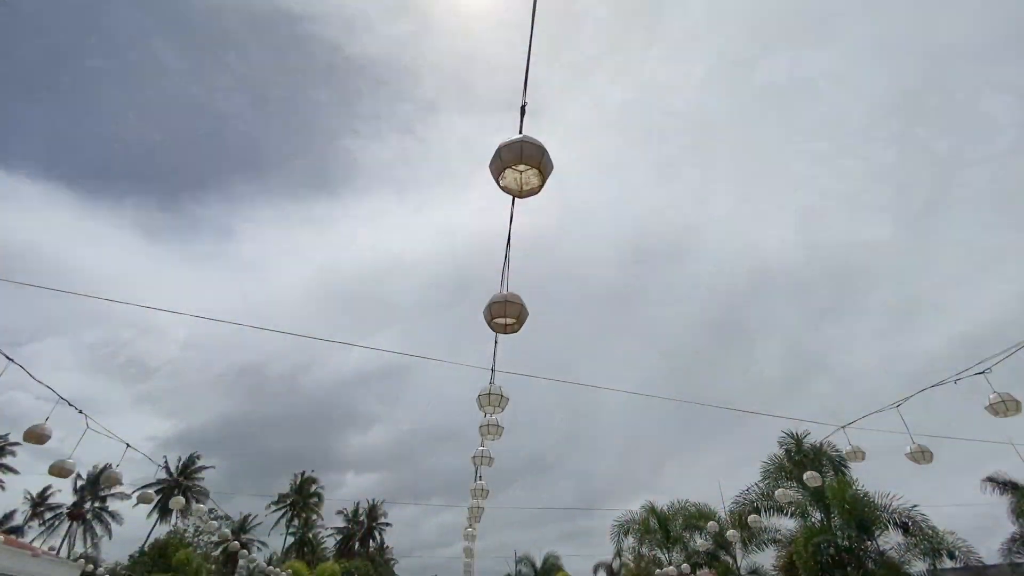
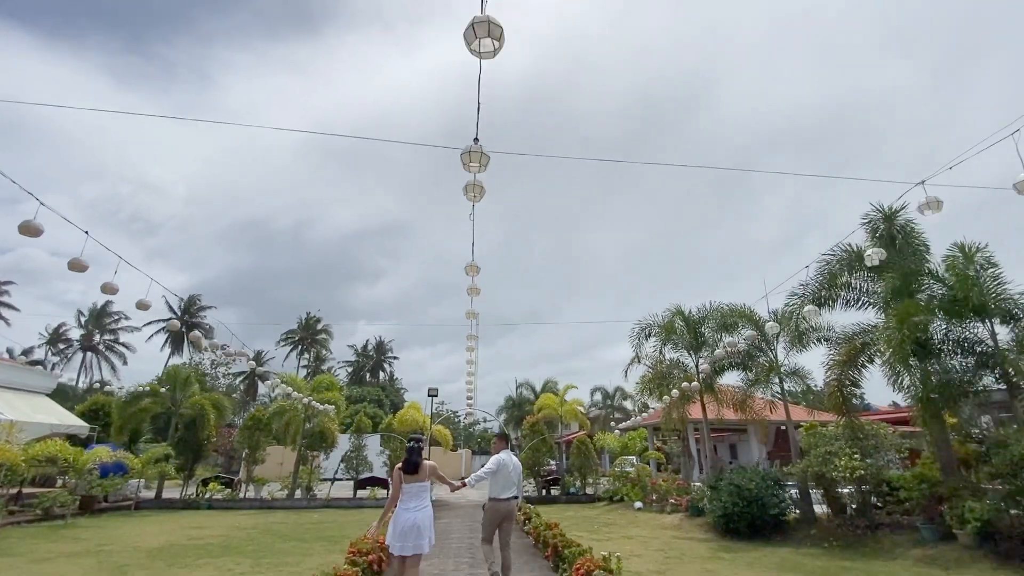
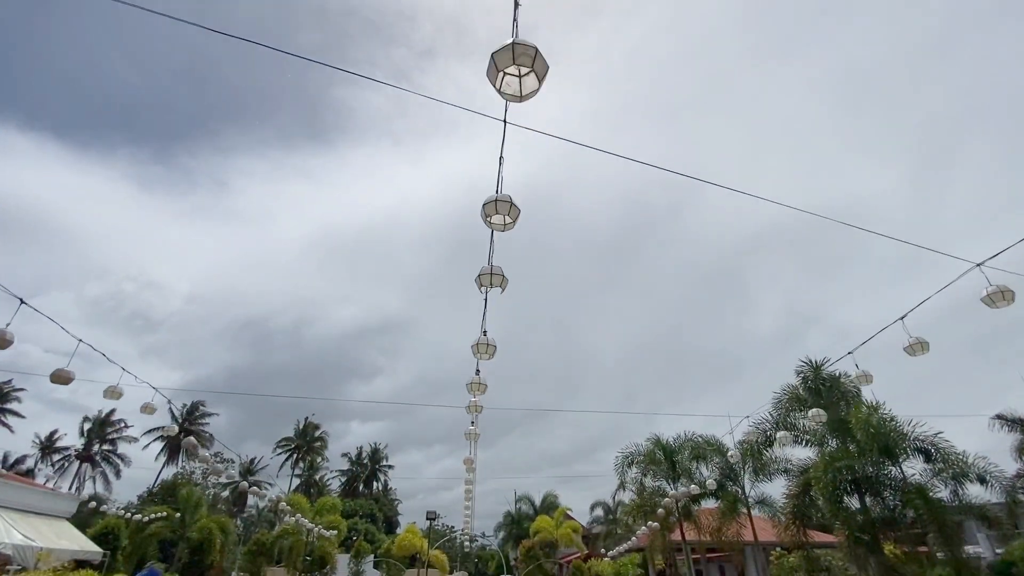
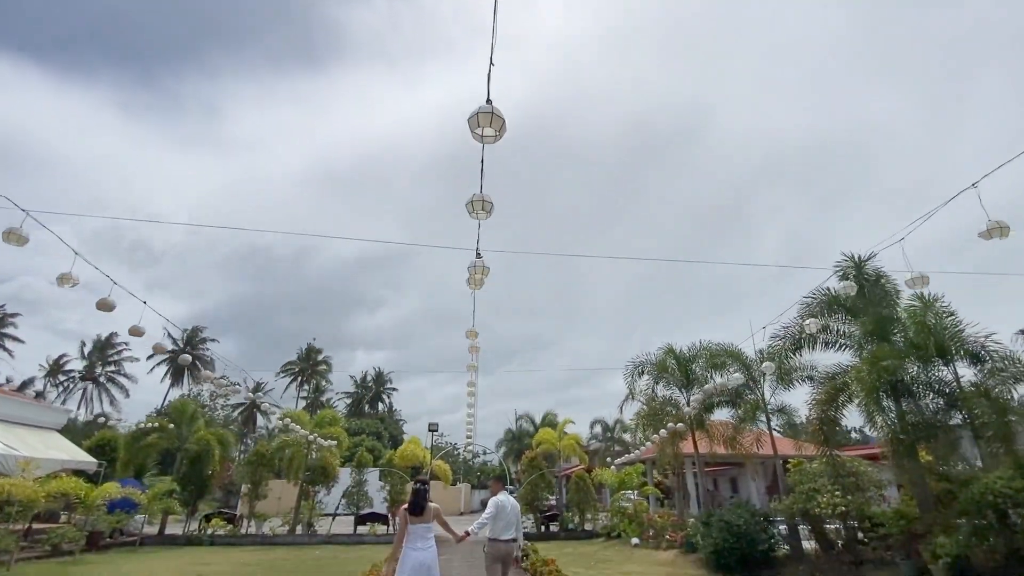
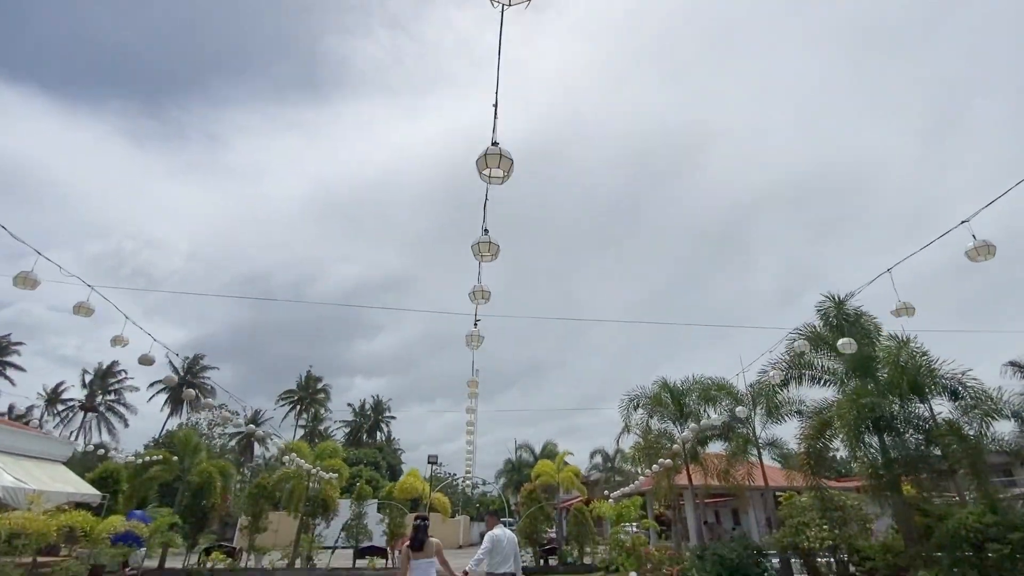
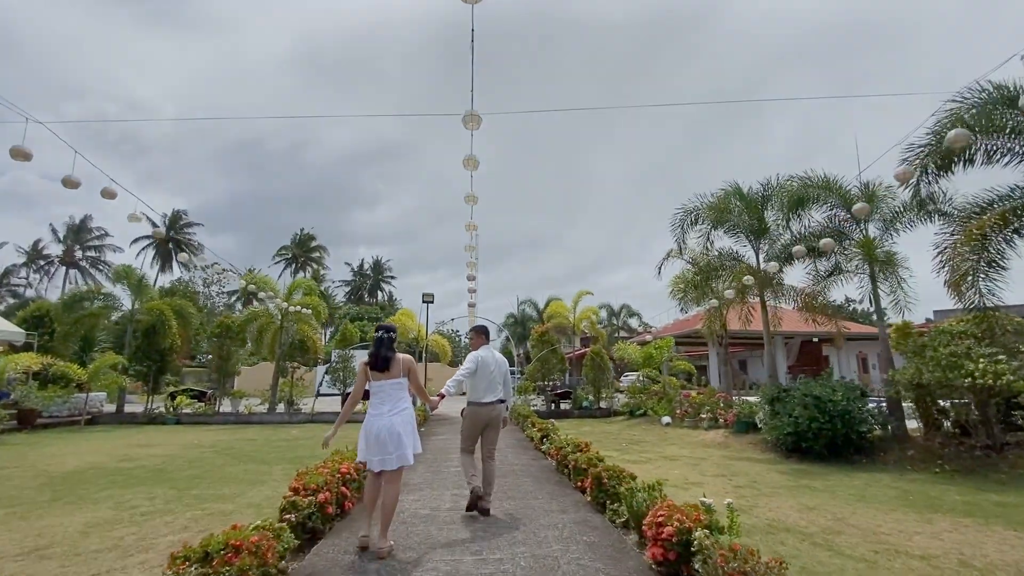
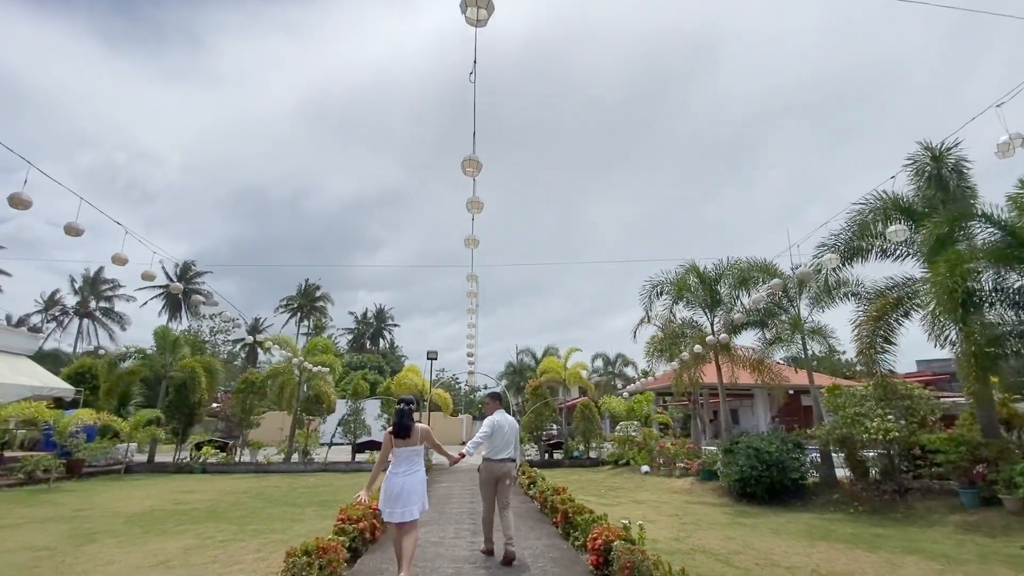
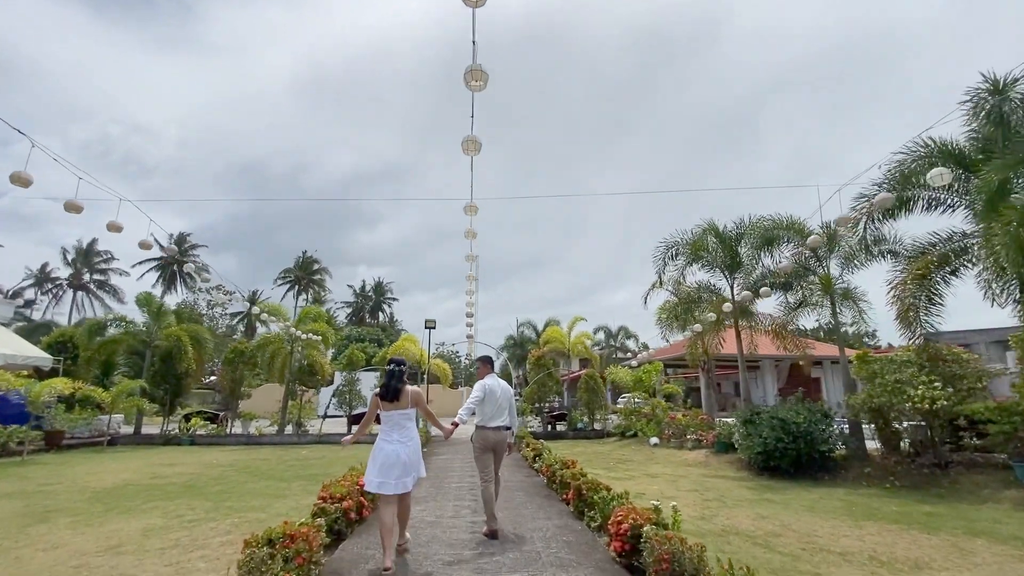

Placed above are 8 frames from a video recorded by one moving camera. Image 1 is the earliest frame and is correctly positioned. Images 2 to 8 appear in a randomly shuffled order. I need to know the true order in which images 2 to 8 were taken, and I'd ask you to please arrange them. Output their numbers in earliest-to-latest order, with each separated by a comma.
3, 5, 4, 2, 7, 8, 6
